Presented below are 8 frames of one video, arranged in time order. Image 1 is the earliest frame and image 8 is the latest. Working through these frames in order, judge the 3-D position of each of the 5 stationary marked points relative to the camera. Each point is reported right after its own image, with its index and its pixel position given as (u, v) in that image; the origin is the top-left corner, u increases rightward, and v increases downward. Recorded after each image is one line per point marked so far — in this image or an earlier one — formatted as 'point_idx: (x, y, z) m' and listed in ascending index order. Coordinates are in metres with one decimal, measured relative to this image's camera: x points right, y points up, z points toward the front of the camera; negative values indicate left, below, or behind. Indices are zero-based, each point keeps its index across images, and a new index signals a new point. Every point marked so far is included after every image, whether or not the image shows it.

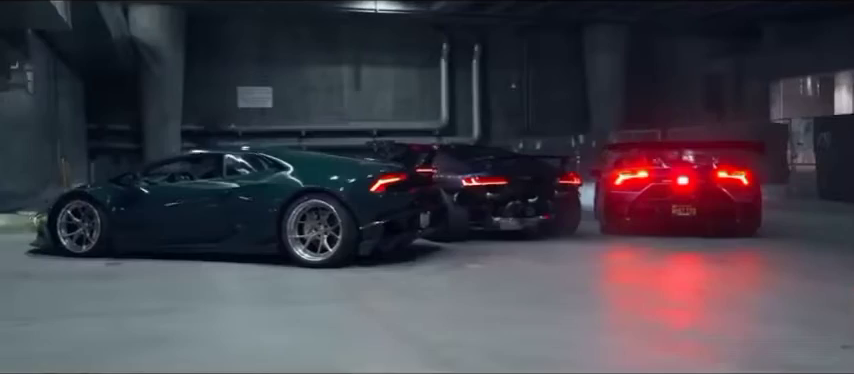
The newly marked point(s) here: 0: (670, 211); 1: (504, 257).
0: (+4.6, -0.5, +14.7) m
1: (+1.1, -1.2, +13.1) m
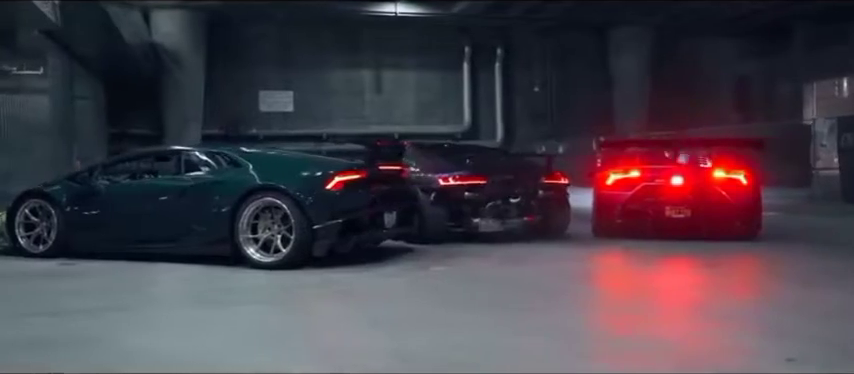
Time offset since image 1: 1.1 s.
0: (+4.3, -0.5, +13.9) m
1: (+0.6, -1.2, +12.5) m
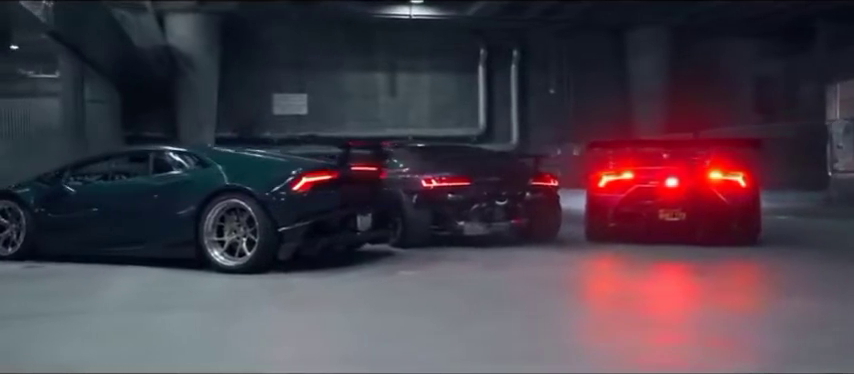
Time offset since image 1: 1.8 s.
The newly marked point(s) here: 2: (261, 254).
0: (+4.0, -0.5, +13.4) m
1: (+0.3, -1.2, +12.0) m
2: (-2.2, -0.9, +10.0) m
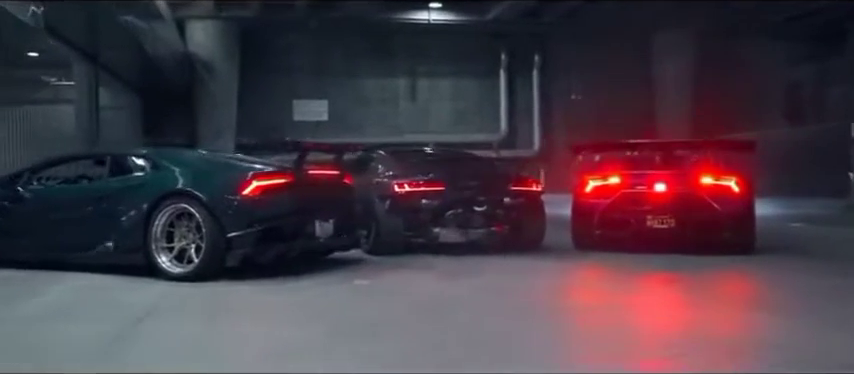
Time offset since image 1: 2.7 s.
0: (+3.6, -0.6, +12.7) m
1: (-0.1, -1.3, +11.6) m
2: (-2.8, -0.9, +9.6) m
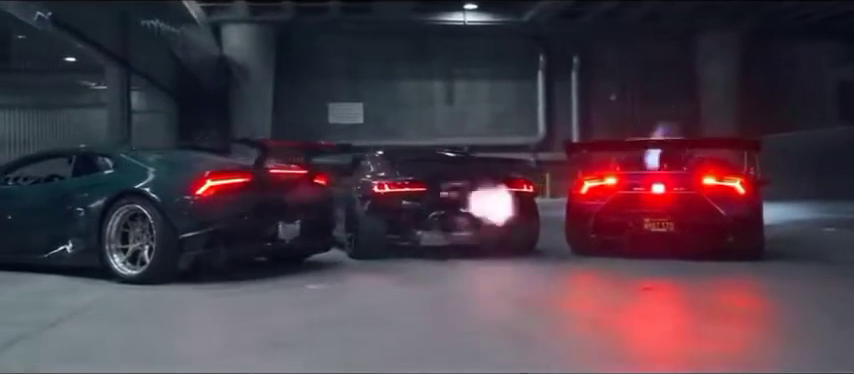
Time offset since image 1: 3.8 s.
0: (+3.3, -0.6, +12.0) m
1: (-0.4, -1.3, +11.0) m
2: (-3.2, -0.9, +9.3) m
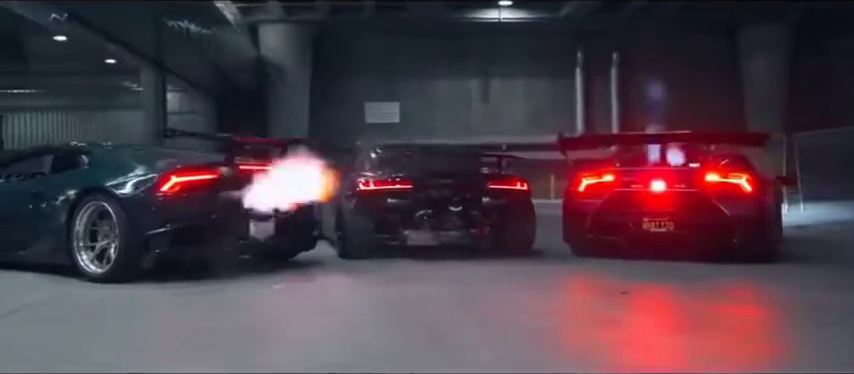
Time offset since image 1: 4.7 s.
0: (+3.2, -0.6, +11.4) m
1: (-0.7, -1.2, +10.7) m
2: (-3.5, -0.9, +9.1) m
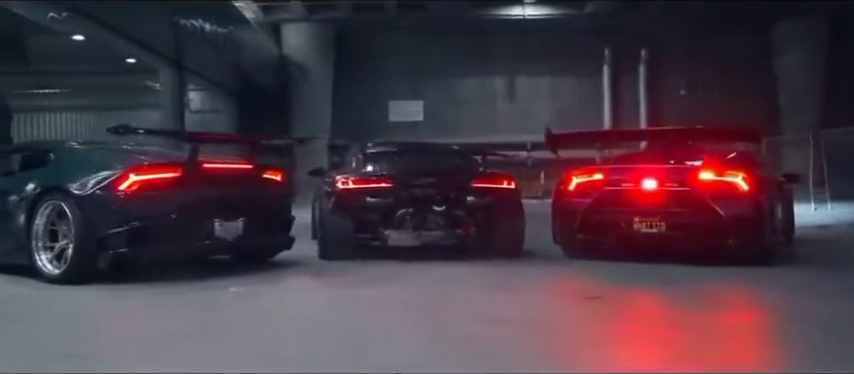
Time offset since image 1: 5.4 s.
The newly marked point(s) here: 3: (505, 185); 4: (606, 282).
0: (+2.9, -0.5, +10.9) m
1: (-1.0, -1.2, +10.3) m
2: (-3.9, -0.9, +8.9) m
3: (+1.2, 0.0, +11.5) m
4: (+2.4, -1.3, +10.4) m
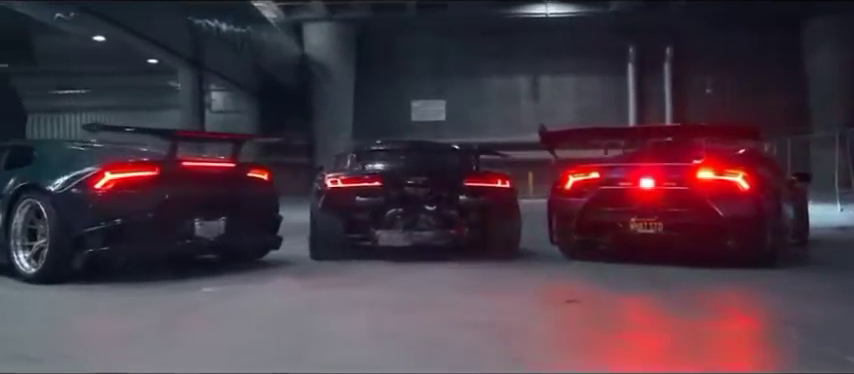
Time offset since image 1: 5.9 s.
0: (+2.8, -0.5, +10.5) m
1: (-1.1, -1.2, +10.1) m
2: (-4.1, -0.9, +8.8) m
3: (+1.1, 0.0, +11.2) m
4: (+2.3, -1.3, +10.1) m
